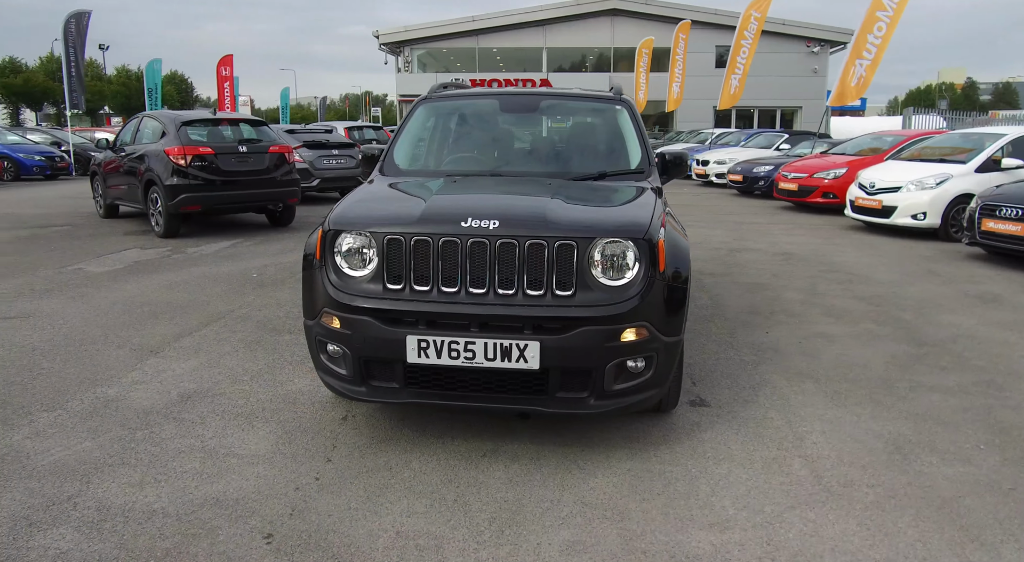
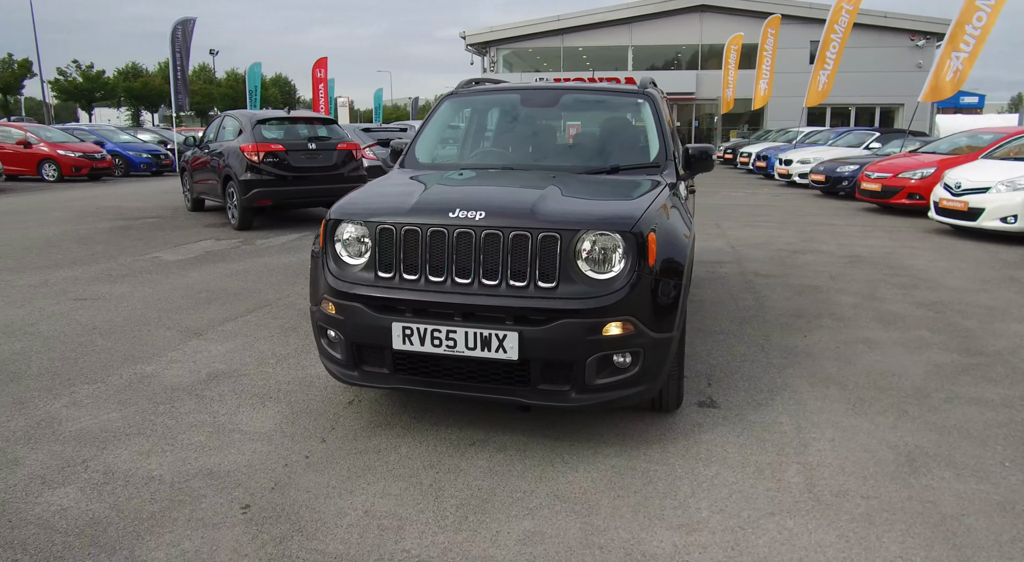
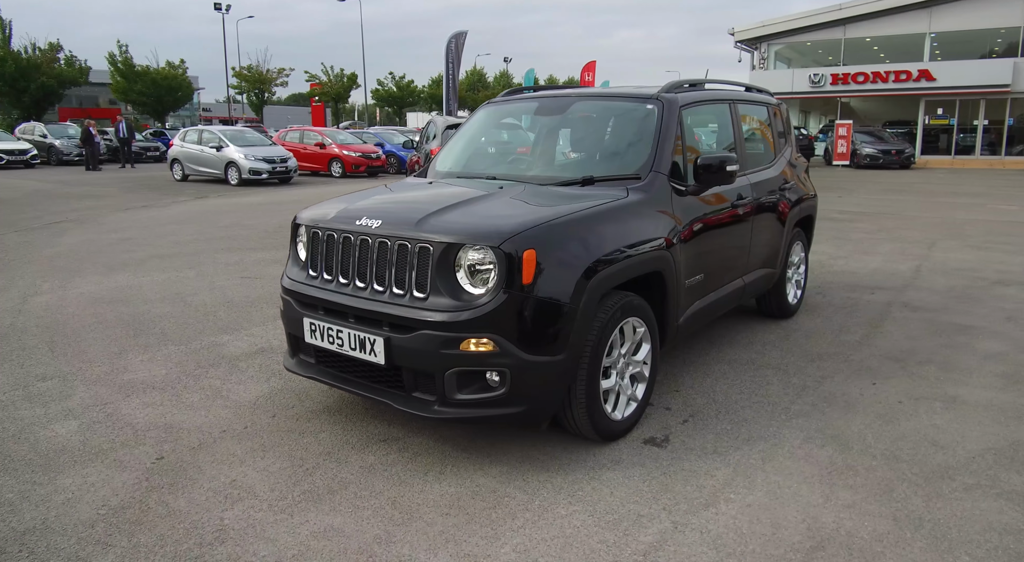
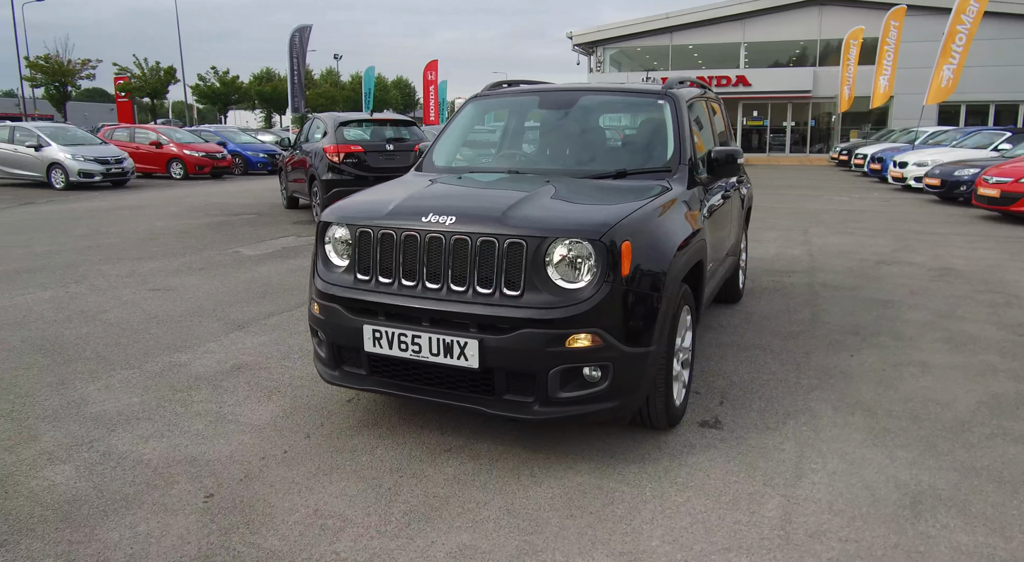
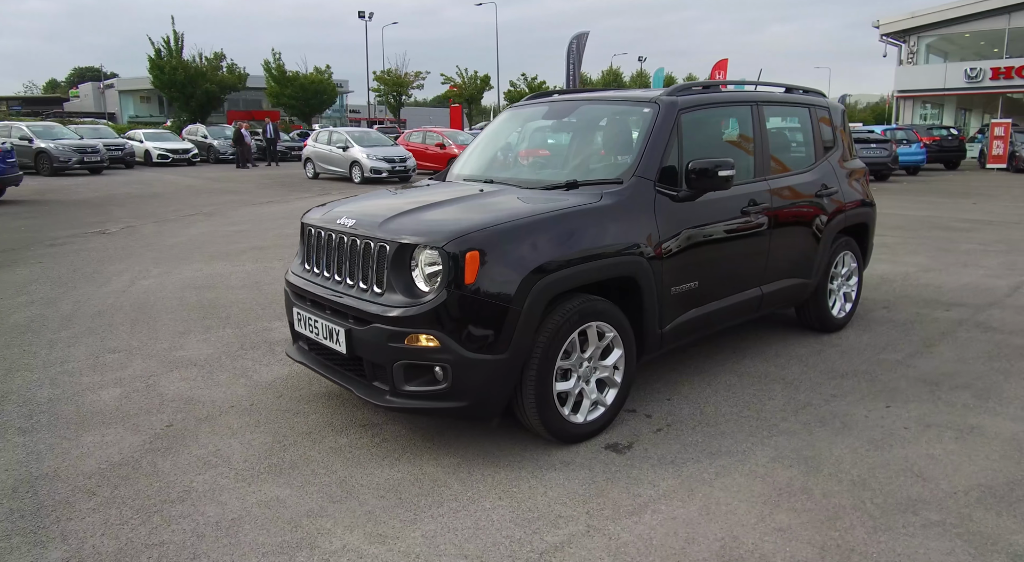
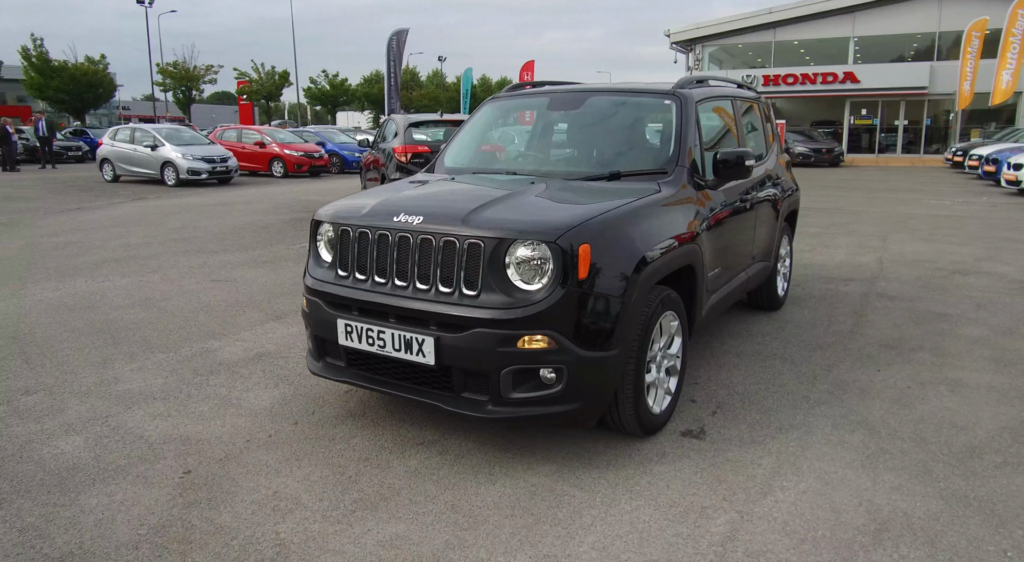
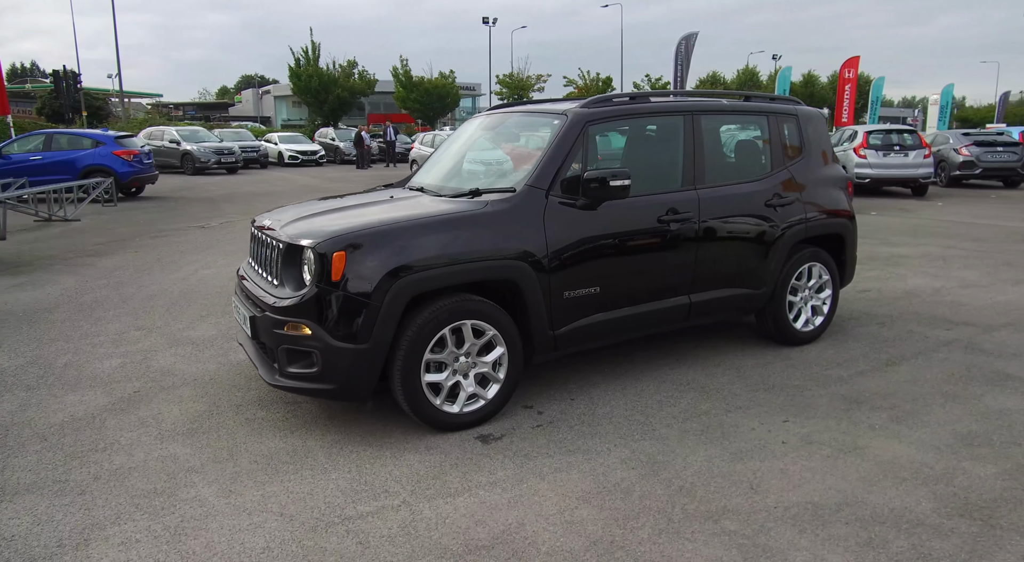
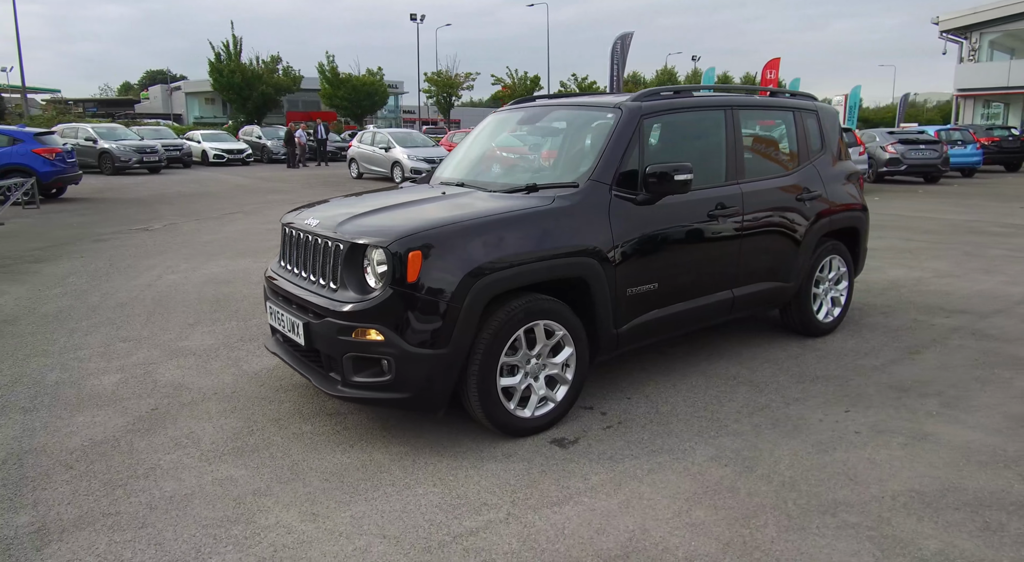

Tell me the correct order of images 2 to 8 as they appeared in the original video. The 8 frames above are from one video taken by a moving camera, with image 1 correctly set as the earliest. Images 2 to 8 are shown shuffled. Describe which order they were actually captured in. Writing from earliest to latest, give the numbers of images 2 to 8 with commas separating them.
2, 4, 6, 3, 5, 8, 7
